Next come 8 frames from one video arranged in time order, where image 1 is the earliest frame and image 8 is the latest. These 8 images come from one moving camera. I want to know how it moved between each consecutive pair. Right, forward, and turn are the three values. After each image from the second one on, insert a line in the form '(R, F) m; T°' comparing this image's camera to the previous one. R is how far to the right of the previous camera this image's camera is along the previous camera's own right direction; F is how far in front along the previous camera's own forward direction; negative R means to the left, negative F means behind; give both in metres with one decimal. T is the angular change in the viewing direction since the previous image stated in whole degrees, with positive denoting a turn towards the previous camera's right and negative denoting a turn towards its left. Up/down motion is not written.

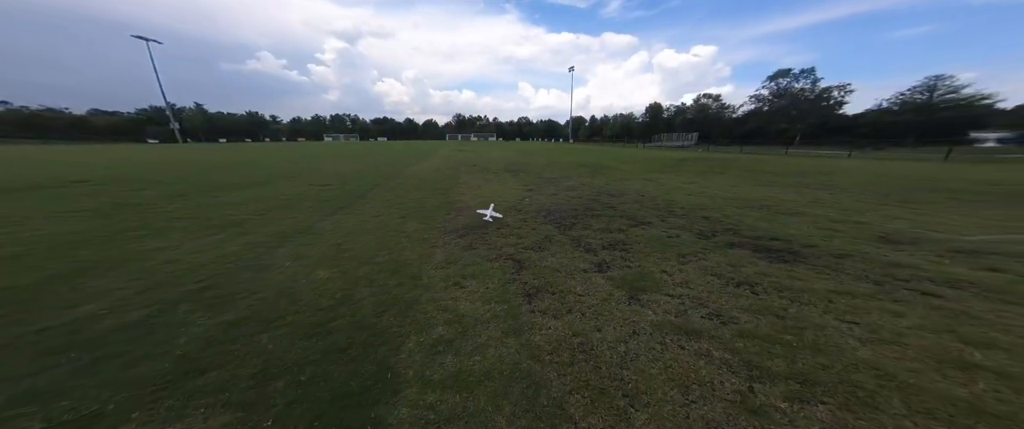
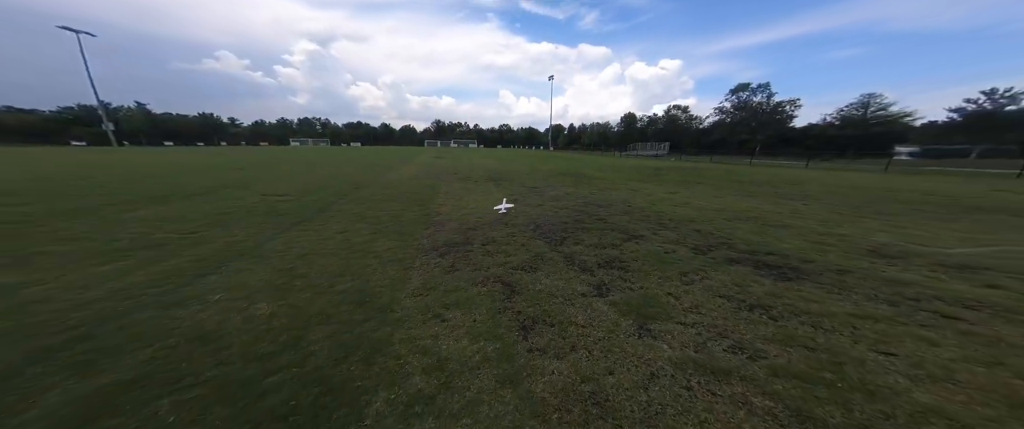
(-0.2, +0.6) m; +5°
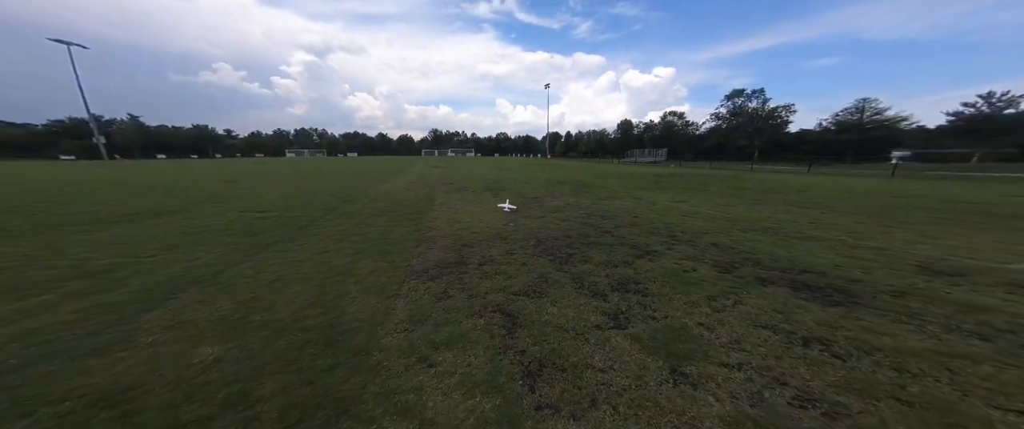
(0.0, +0.7) m; +1°
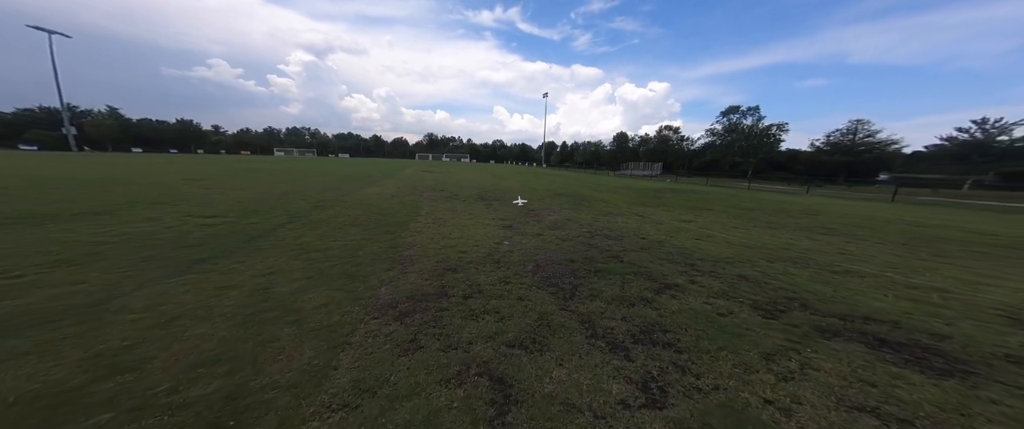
(-0.1, +1.1) m; +2°
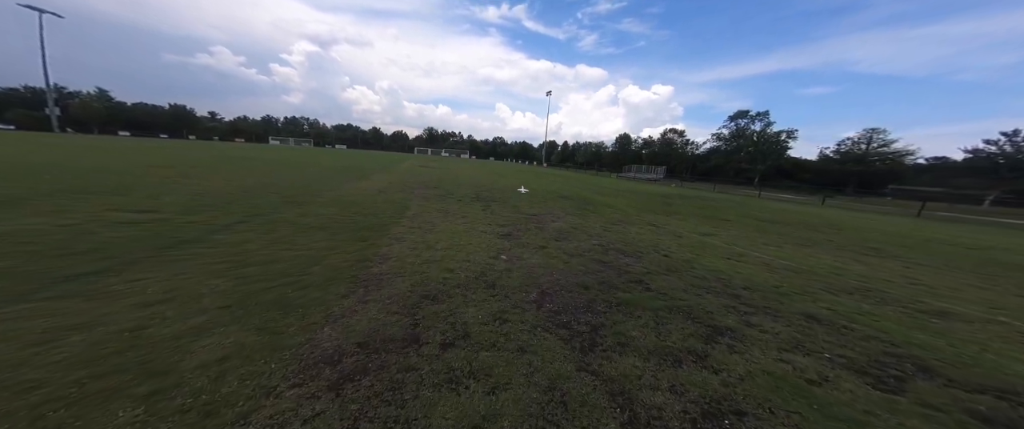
(-0.1, +1.4) m; +1°
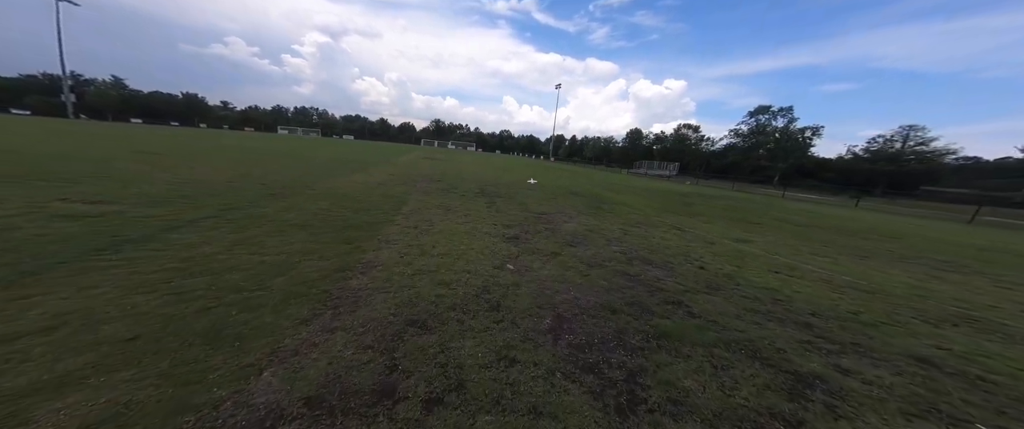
(-0.1, +1.0) m; -1°
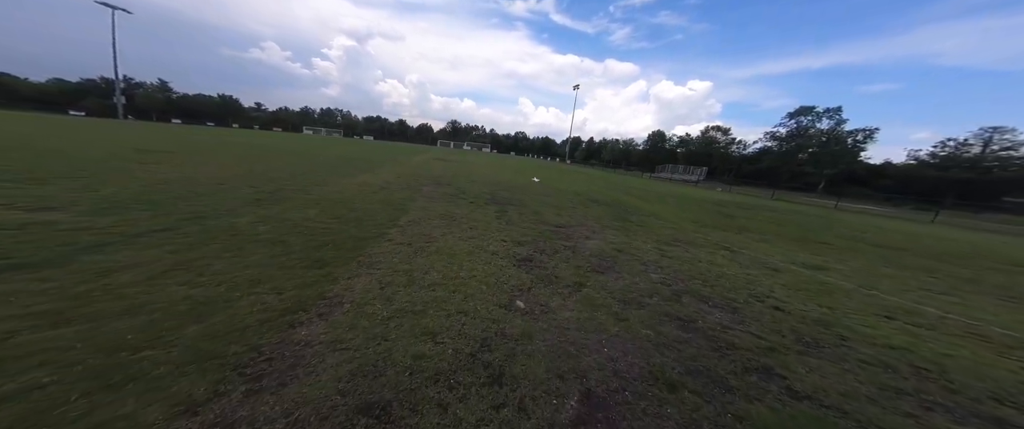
(0.0, +1.2) m; -3°
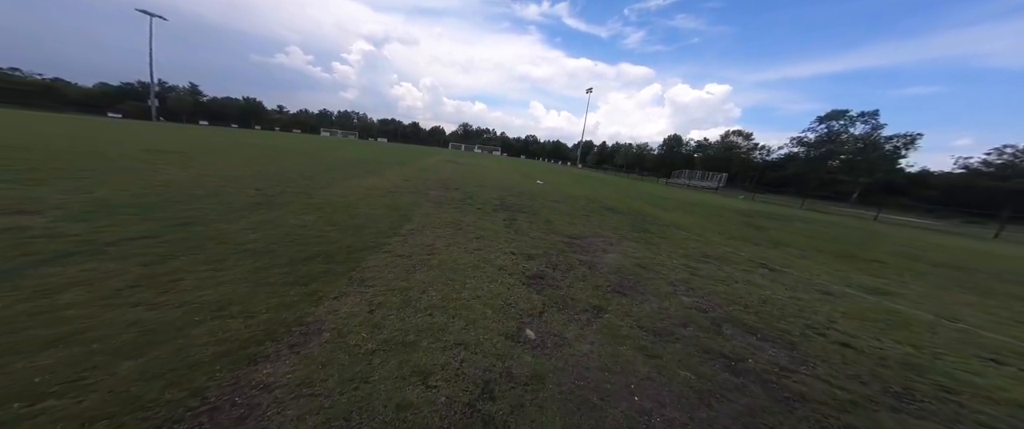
(0.0, +0.6) m; -2°
